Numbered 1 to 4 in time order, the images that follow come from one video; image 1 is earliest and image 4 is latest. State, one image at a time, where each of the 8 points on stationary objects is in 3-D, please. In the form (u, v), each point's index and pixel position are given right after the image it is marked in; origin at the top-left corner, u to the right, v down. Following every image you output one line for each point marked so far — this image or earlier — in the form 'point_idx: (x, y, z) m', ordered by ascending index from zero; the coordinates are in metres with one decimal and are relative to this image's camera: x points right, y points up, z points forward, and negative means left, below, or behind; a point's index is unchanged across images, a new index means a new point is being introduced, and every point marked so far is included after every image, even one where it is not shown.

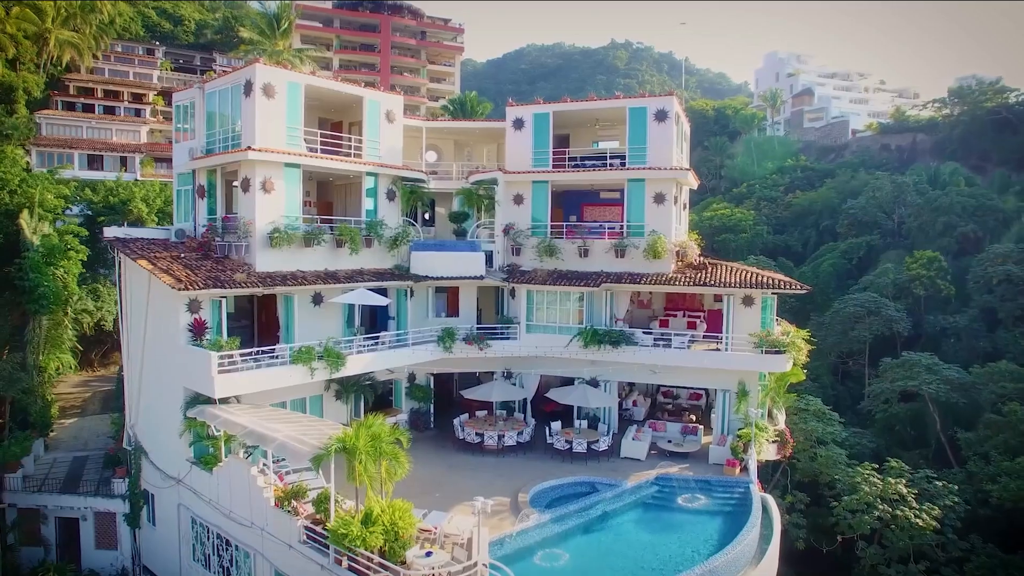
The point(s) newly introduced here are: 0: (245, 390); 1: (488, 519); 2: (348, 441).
0: (-7.8, -3.0, +19.9) m
1: (-0.7, -6.5, +19.4) m
2: (-3.8, -3.5, +15.5) m
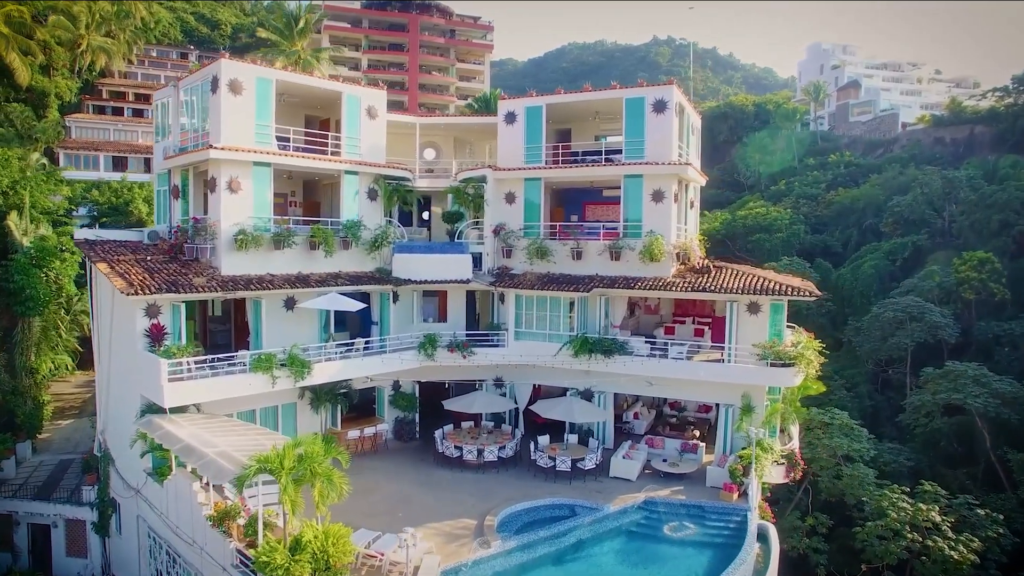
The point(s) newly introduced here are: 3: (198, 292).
0: (-8.7, -3.1, +19.0) m
1: (-1.7, -6.7, +17.9) m
2: (-5.1, -3.6, +14.3) m
3: (-9.1, -0.1, +19.9) m
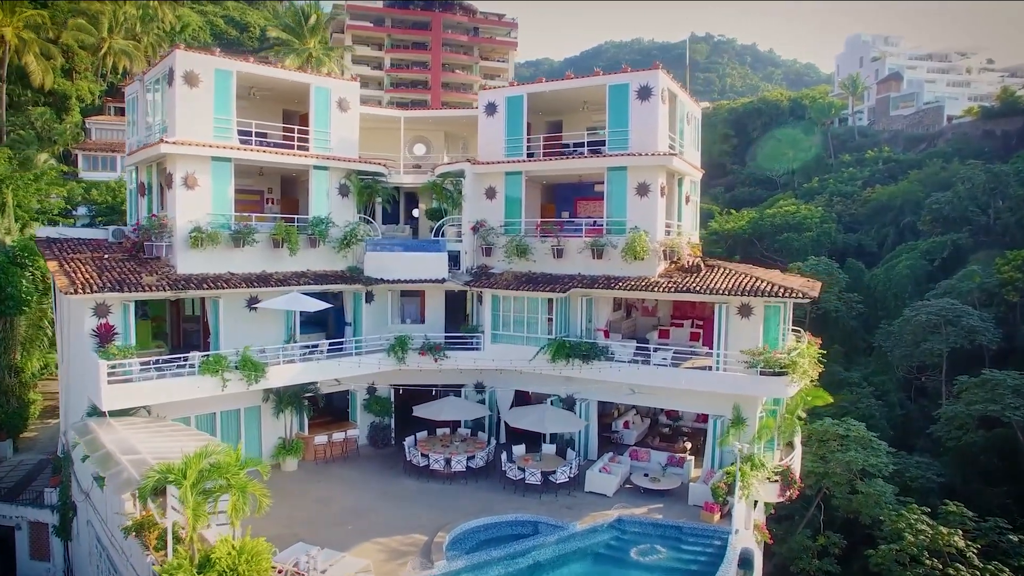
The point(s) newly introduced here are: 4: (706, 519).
0: (-9.9, -3.0, +18.3) m
1: (-3.0, -6.7, +16.7) m
2: (-6.6, -3.6, +13.4) m
3: (-10.2, -0.1, +19.1) m
4: (+5.5, -6.5, +19.2) m
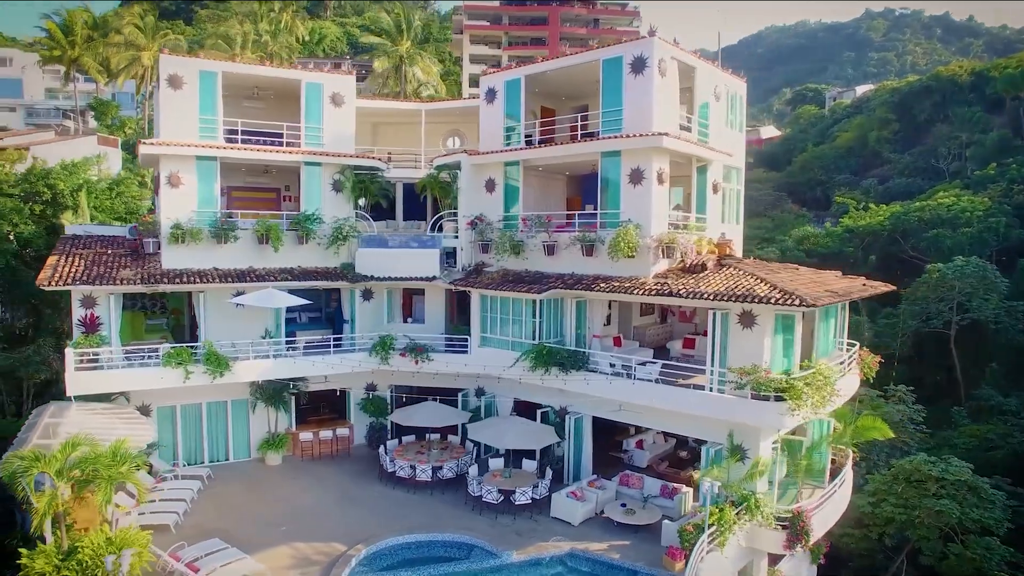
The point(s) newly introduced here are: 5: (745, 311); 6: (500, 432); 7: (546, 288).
0: (-11.3, -2.9, +19.1) m
1: (-5.1, -6.6, +15.8) m
2: (-9.4, -3.5, +13.5) m
3: (-11.3, +0.1, +20.0) m
4: (+3.7, -6.5, +16.1) m
5: (+6.1, -0.6, +17.7) m
6: (-0.2, -4.0, +19.2) m
7: (+1.0, 0.0, +19.9) m
